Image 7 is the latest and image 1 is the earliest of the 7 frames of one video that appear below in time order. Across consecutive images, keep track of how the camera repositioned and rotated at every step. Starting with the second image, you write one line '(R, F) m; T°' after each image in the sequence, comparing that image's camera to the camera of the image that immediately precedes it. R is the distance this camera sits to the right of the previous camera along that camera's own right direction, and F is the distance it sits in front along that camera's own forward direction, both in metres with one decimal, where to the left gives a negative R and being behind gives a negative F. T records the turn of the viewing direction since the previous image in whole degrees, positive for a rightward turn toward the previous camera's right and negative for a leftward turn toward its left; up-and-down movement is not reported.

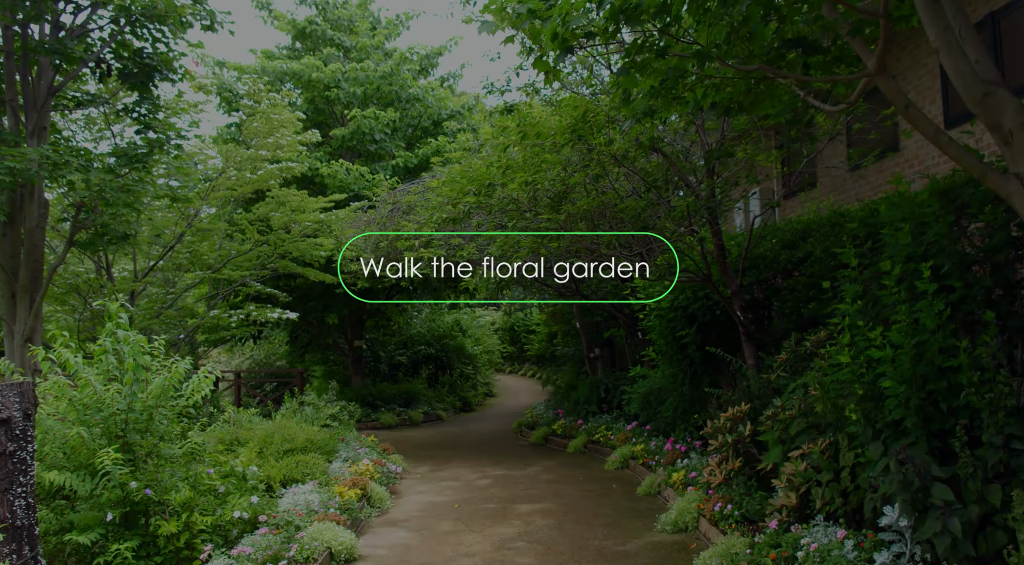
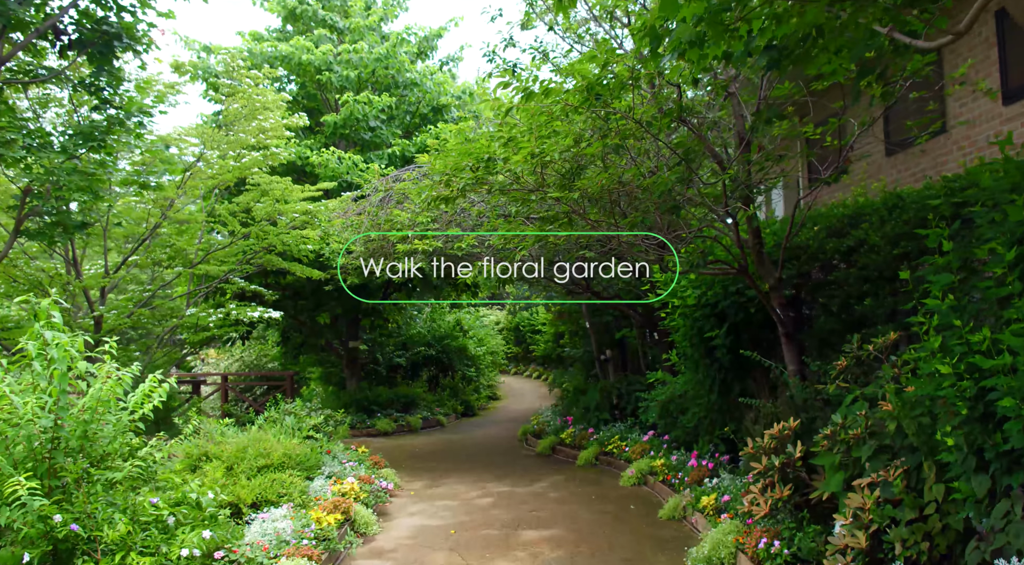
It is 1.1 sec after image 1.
(0.0, +0.8) m; 0°
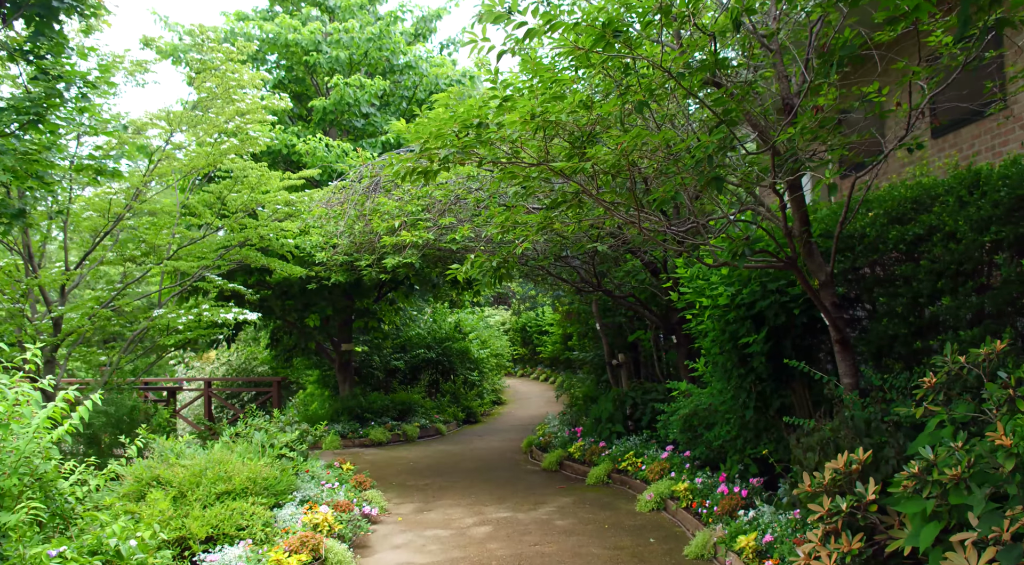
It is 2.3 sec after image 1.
(+0.1, +0.9) m; -1°
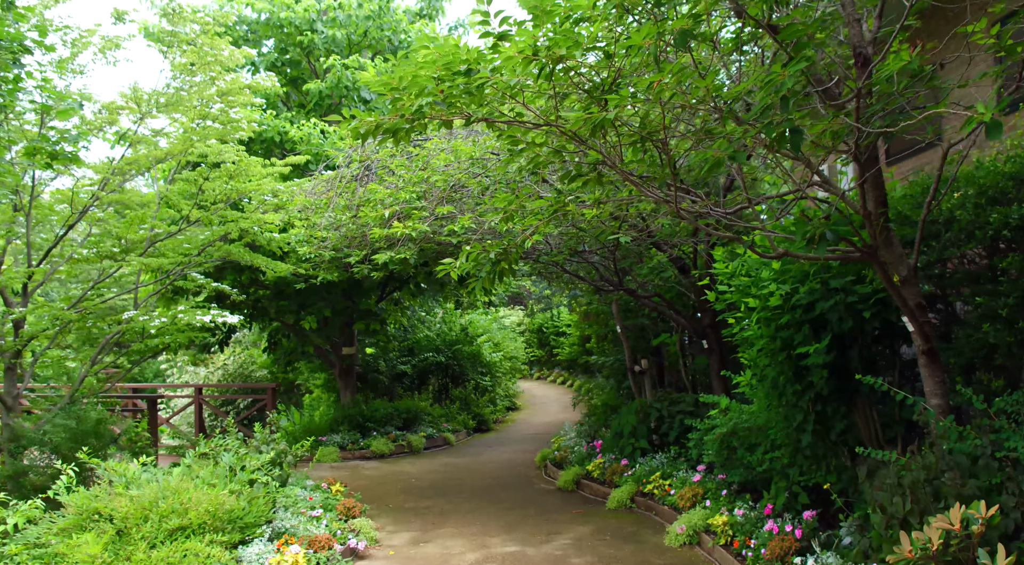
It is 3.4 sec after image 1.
(+0.1, +0.9) m; -1°
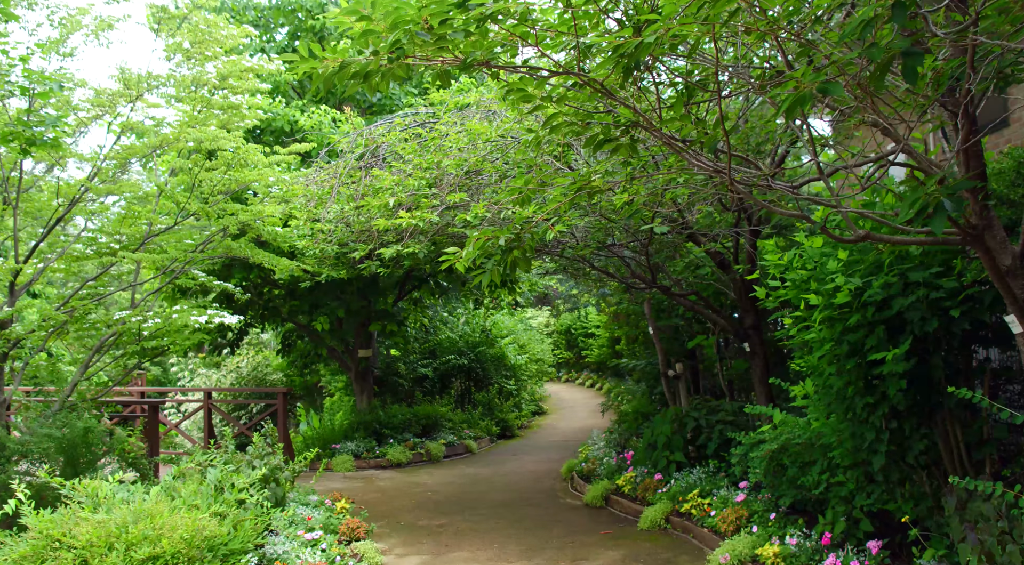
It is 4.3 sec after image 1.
(+0.1, +0.6) m; -2°
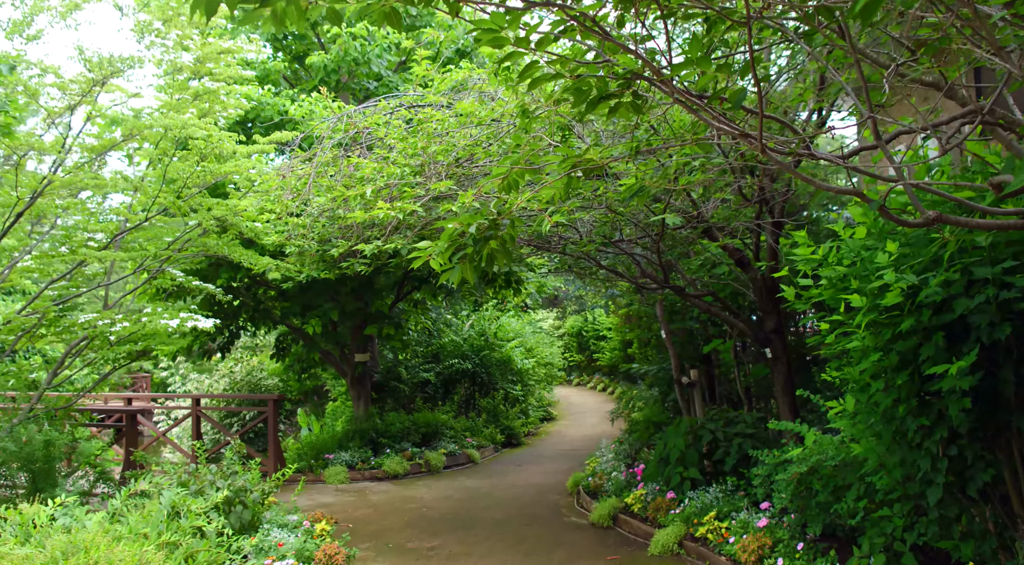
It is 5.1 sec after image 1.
(+0.1, +0.6) m; -1°
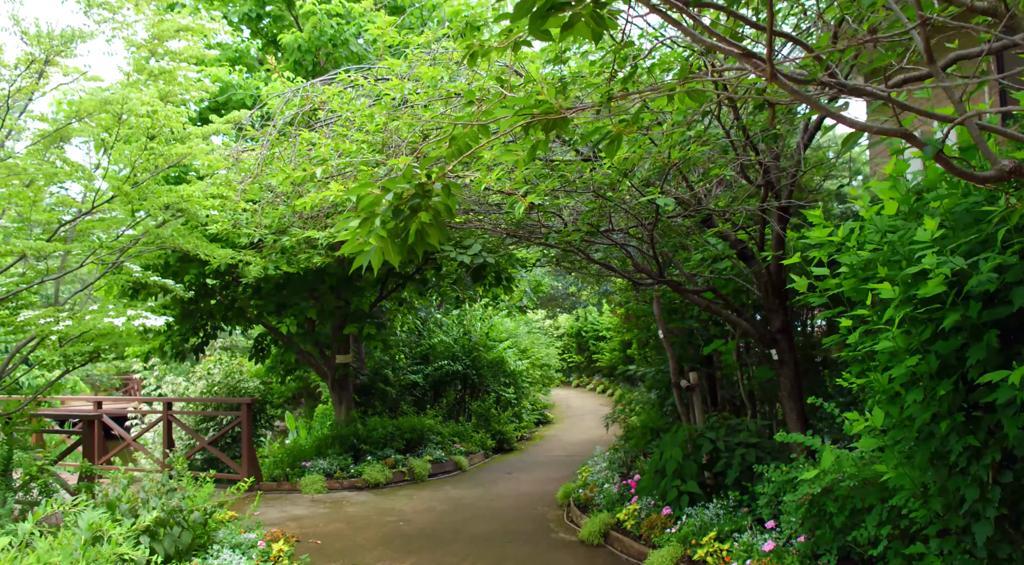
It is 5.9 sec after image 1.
(+0.2, +0.6) m; 0°
